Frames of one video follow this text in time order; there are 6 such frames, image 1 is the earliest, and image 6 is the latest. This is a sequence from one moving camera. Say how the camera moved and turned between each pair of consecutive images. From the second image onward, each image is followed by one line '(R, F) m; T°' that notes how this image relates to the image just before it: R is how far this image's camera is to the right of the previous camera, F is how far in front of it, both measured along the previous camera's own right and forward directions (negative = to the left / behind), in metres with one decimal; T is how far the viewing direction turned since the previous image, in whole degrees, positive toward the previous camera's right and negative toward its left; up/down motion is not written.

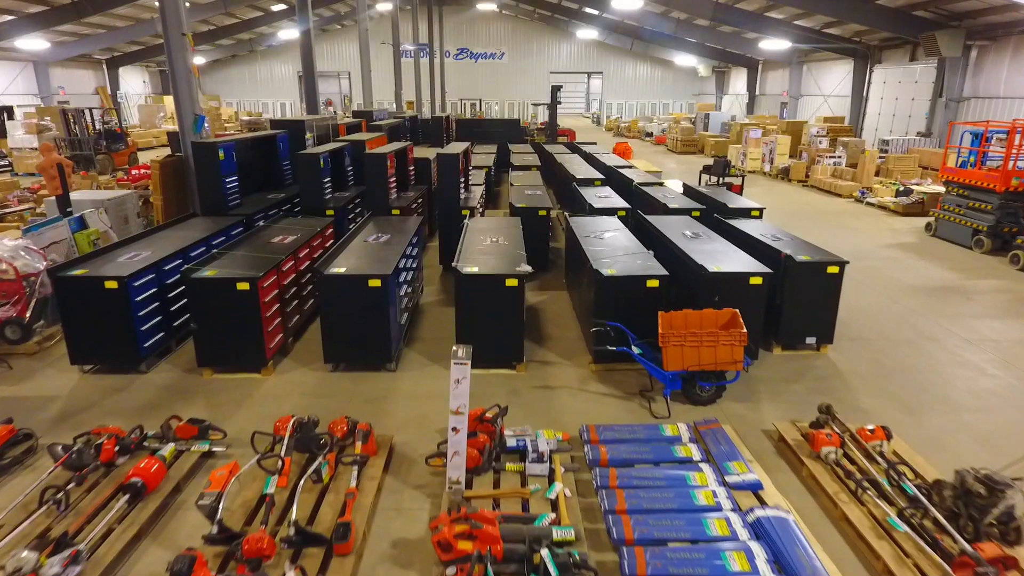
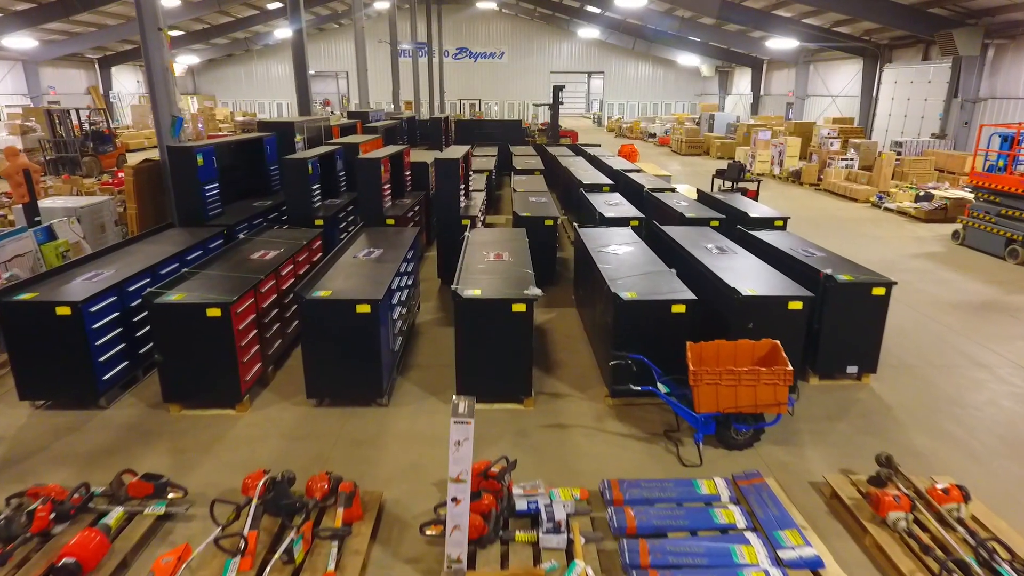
(-0.1, +0.6) m; 0°
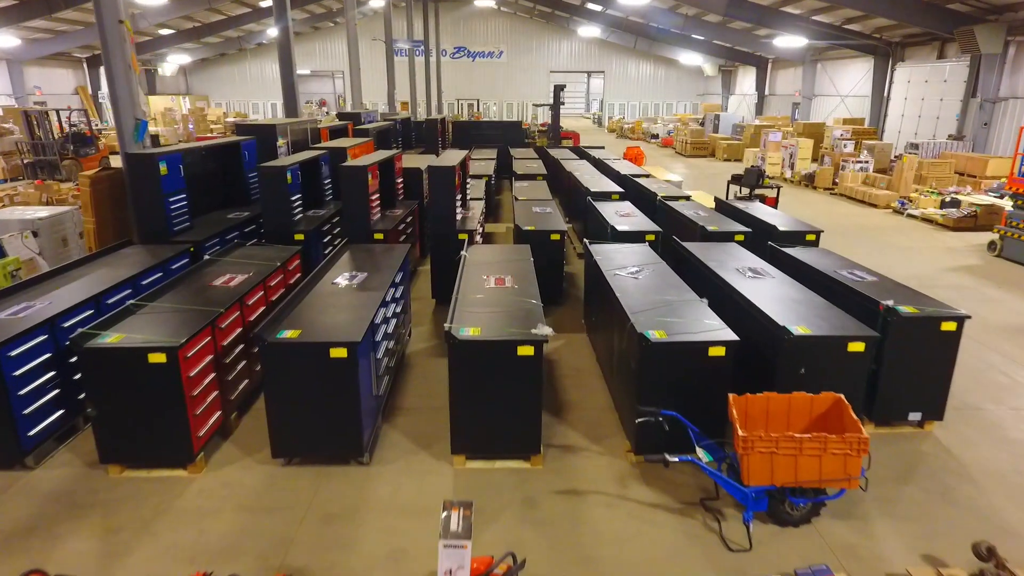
(0.0, +0.7) m; 0°
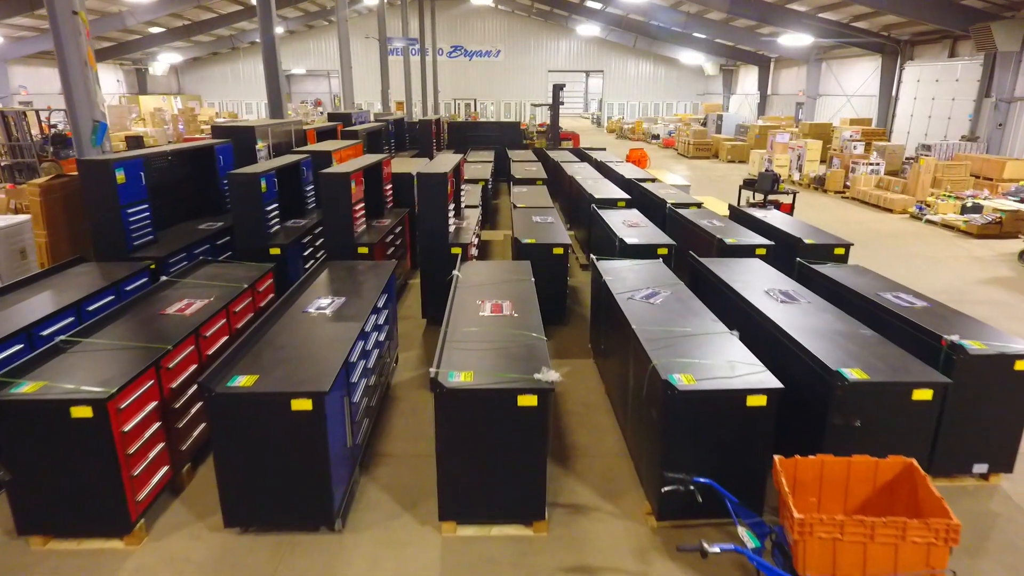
(0.0, +0.6) m; 0°
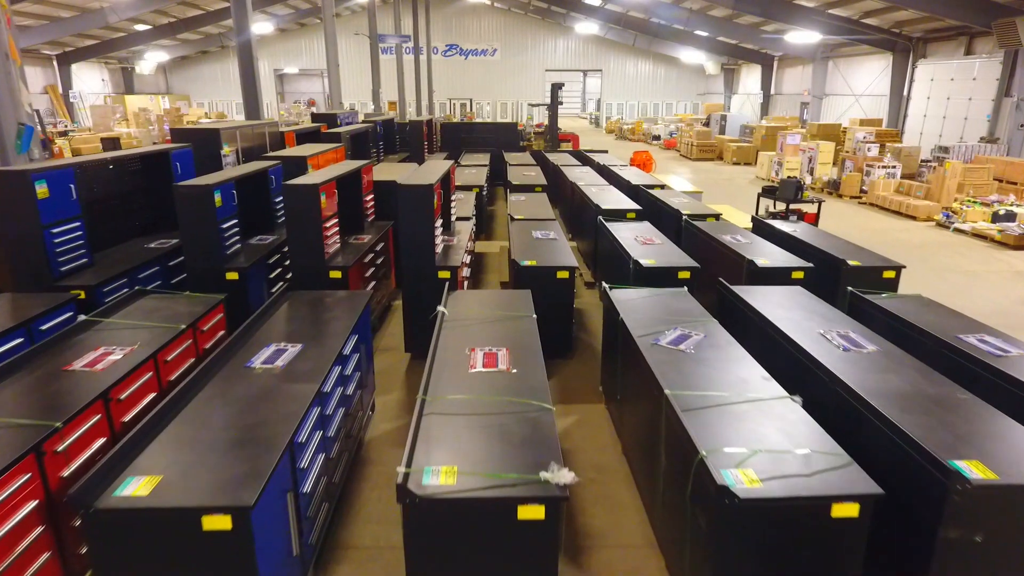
(0.0, +0.8) m; 0°
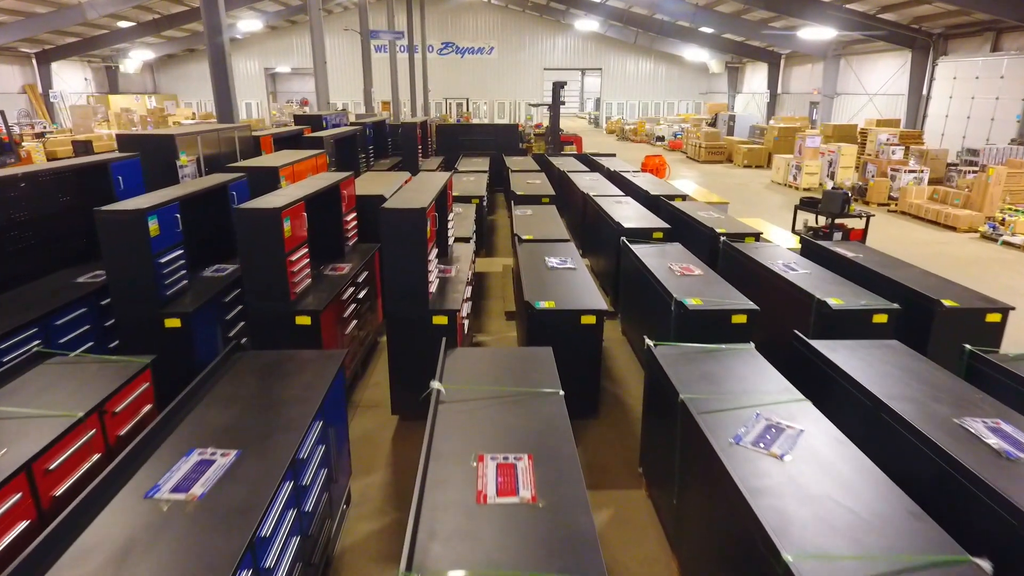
(-0.1, +1.0) m; 0°
